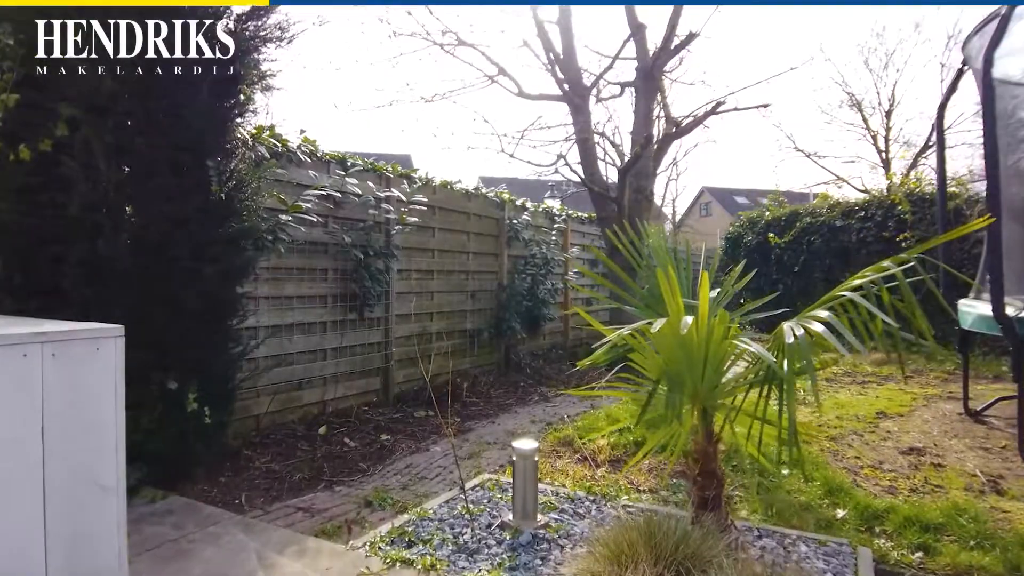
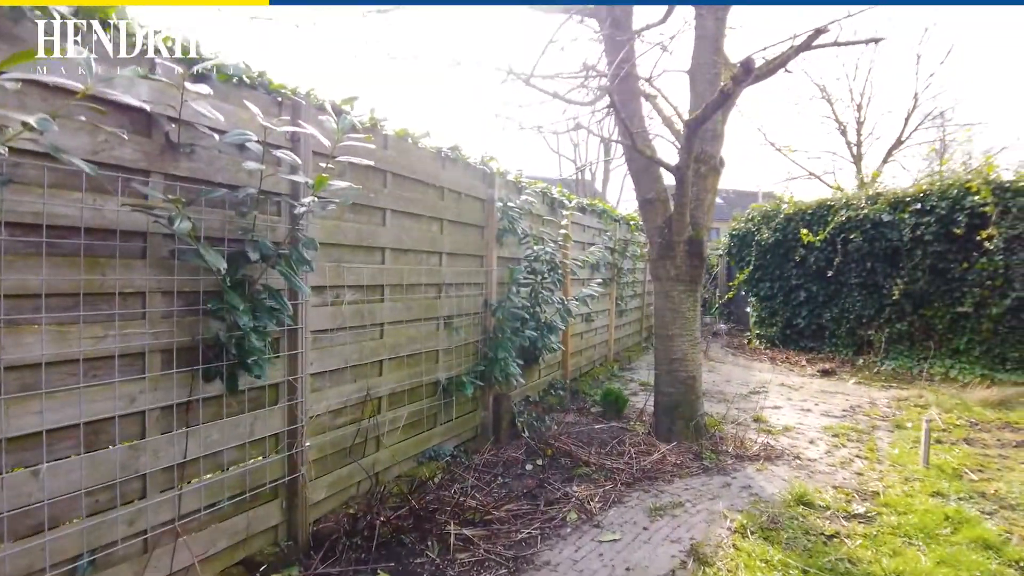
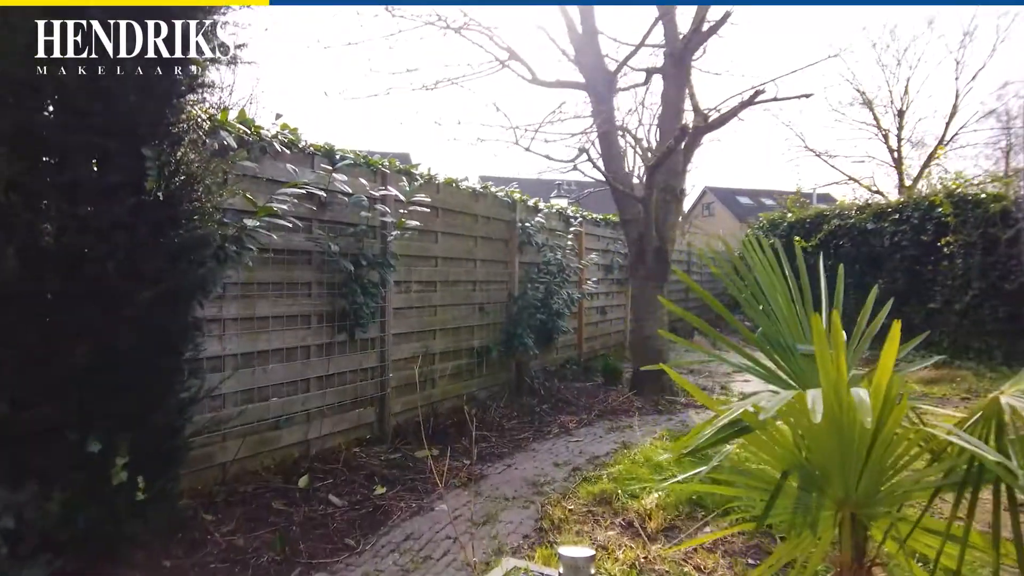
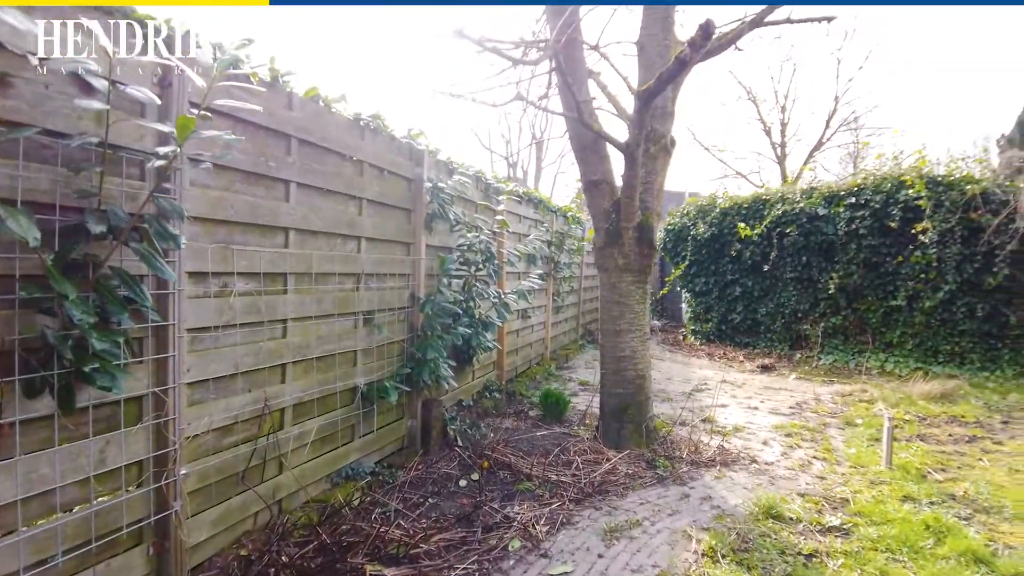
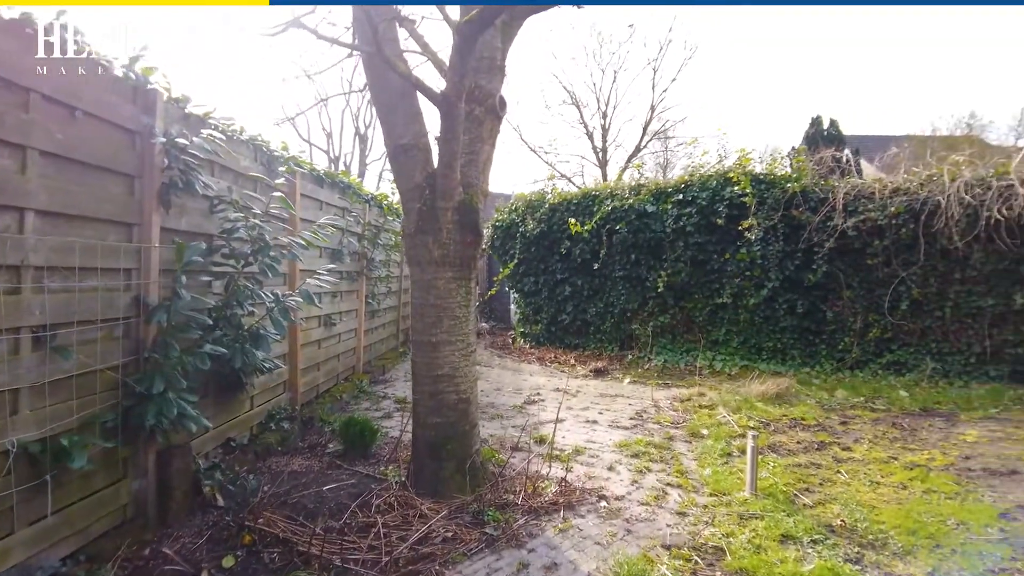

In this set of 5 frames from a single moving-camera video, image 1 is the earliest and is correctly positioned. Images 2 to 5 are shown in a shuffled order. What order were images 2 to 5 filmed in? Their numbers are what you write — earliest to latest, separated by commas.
3, 2, 4, 5
